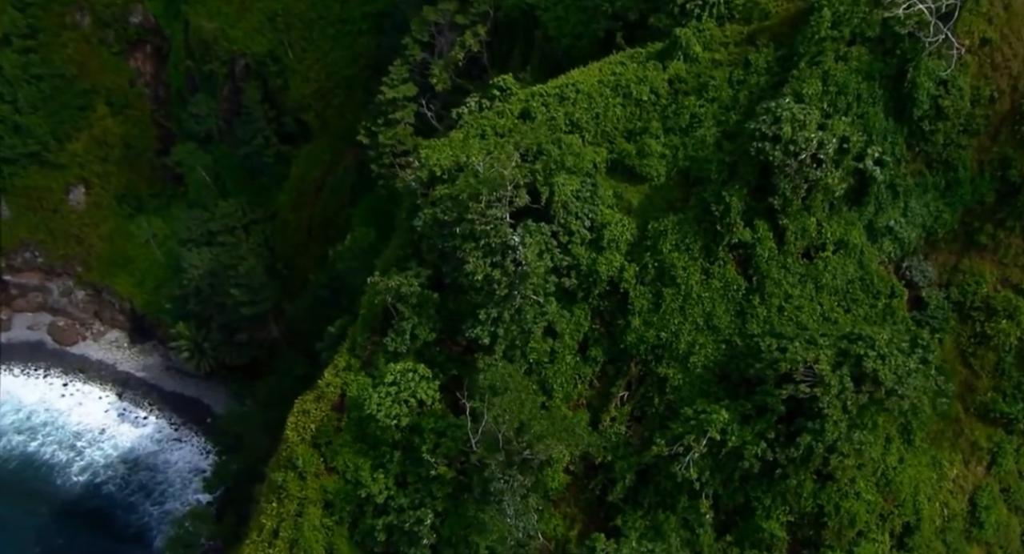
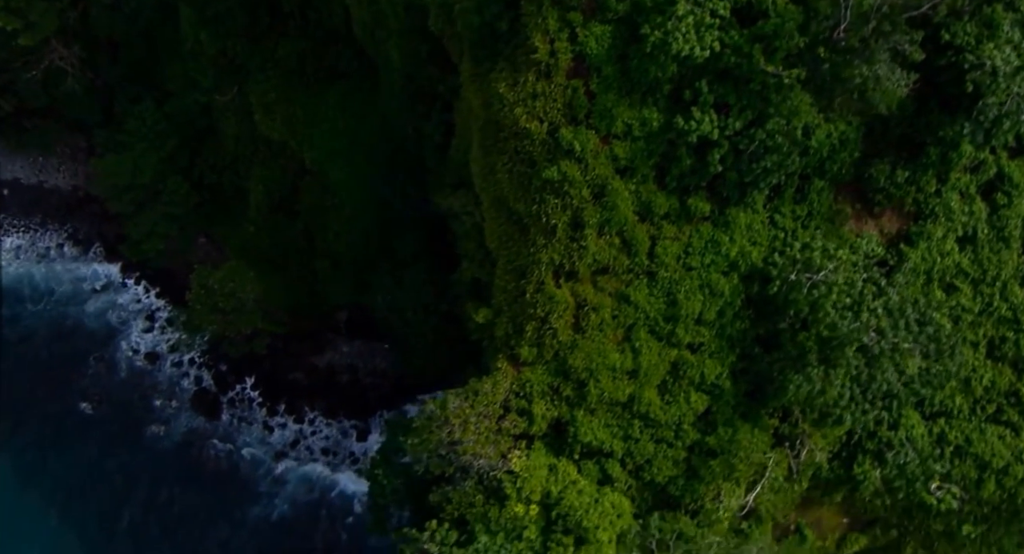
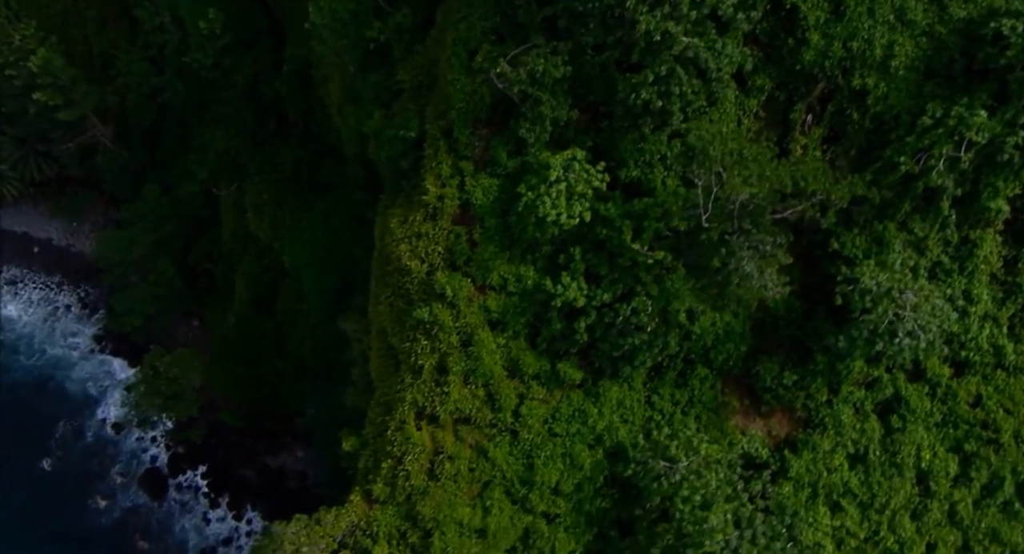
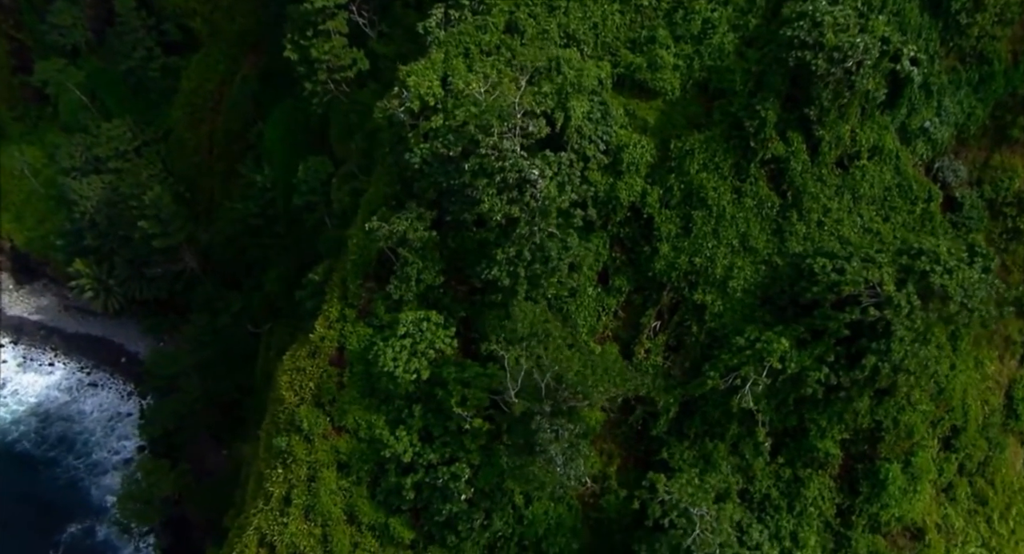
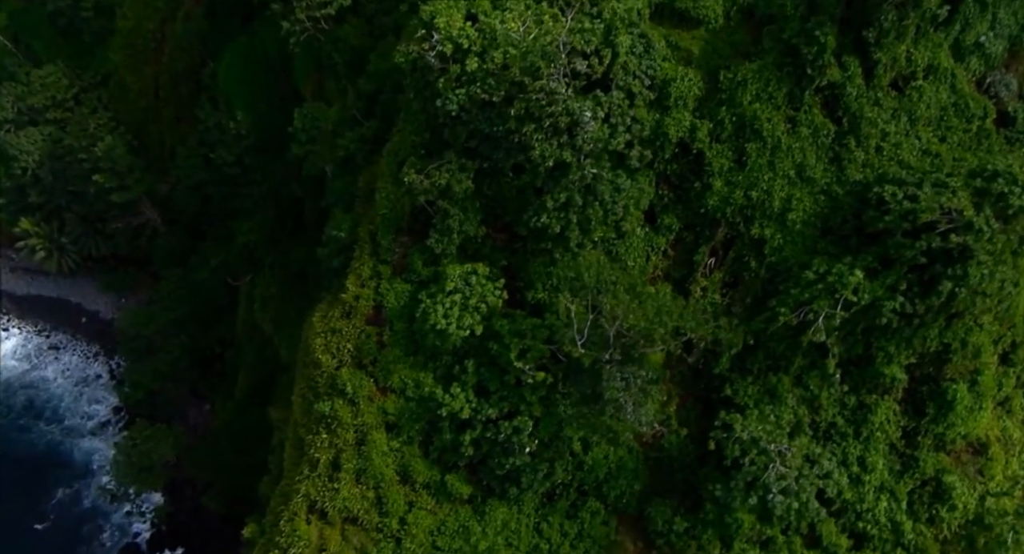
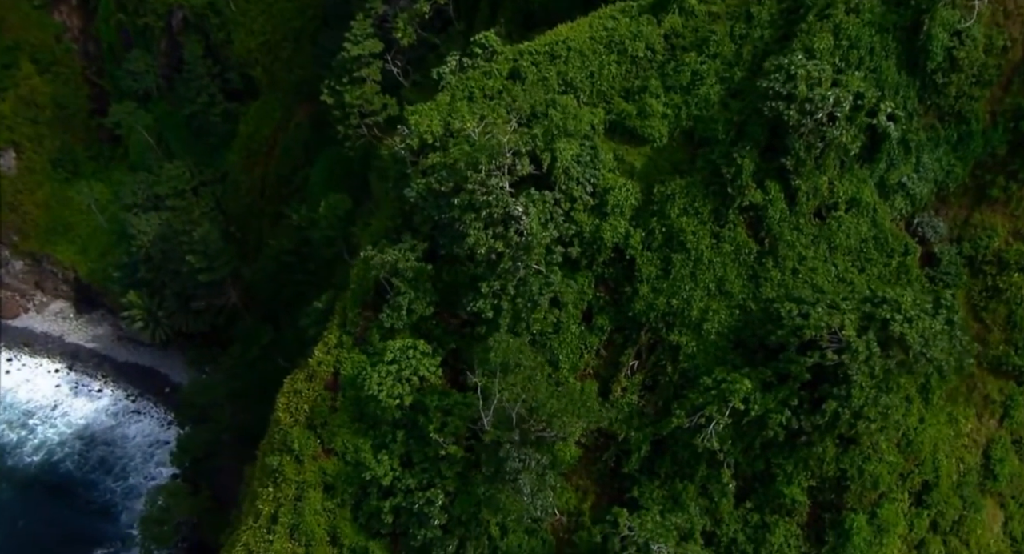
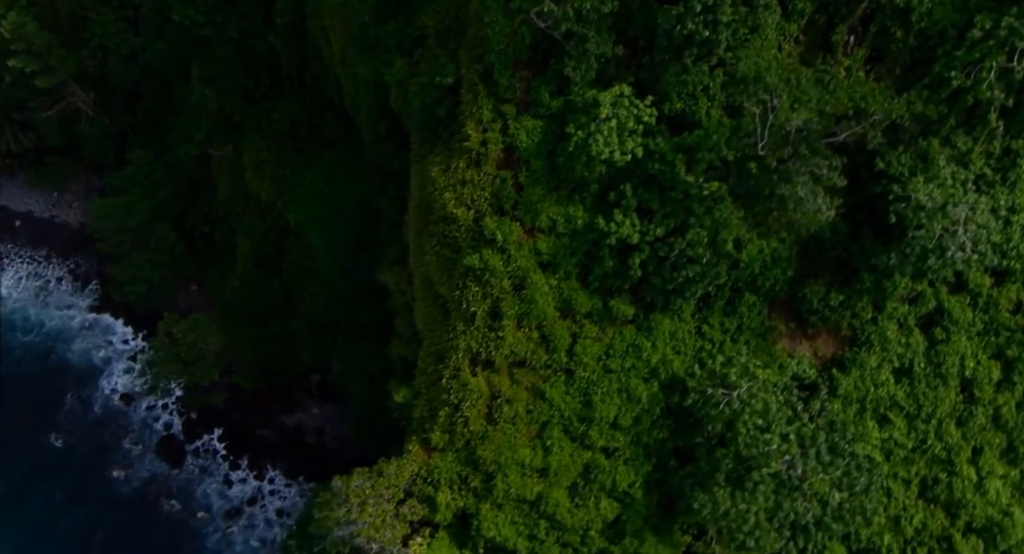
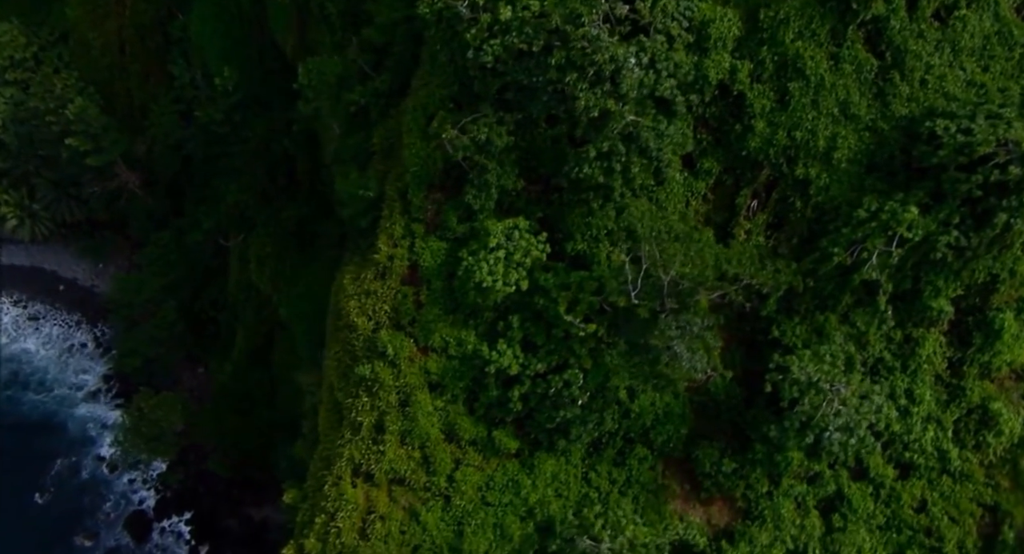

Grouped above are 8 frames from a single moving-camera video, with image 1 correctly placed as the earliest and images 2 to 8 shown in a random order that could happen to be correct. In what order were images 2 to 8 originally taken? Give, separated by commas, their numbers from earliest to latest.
6, 4, 5, 8, 3, 7, 2
